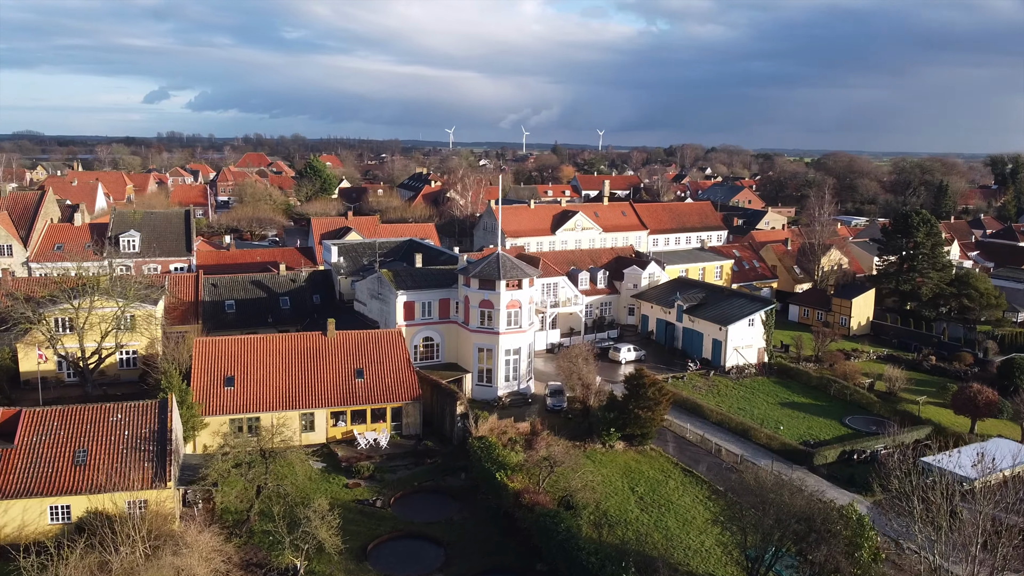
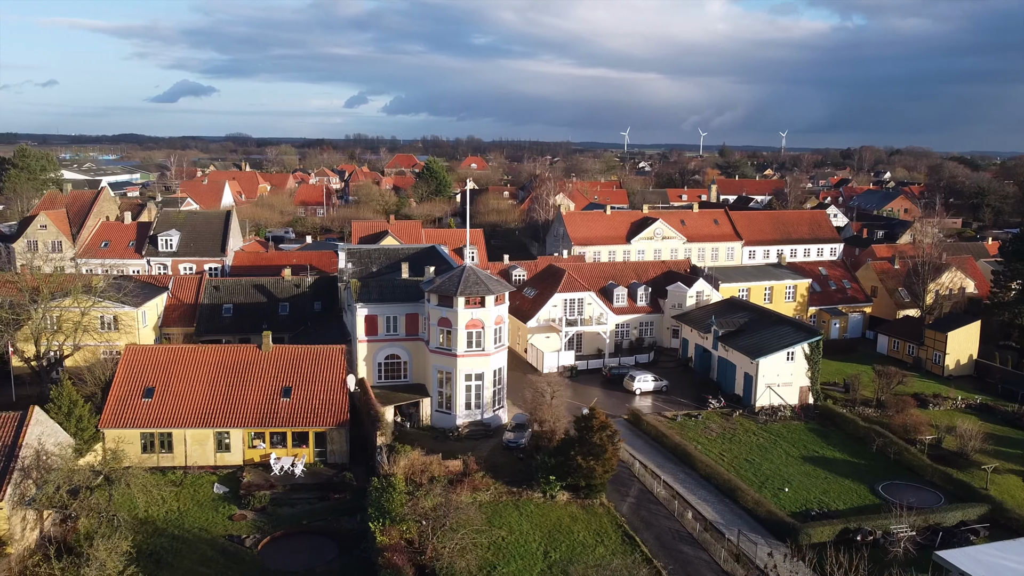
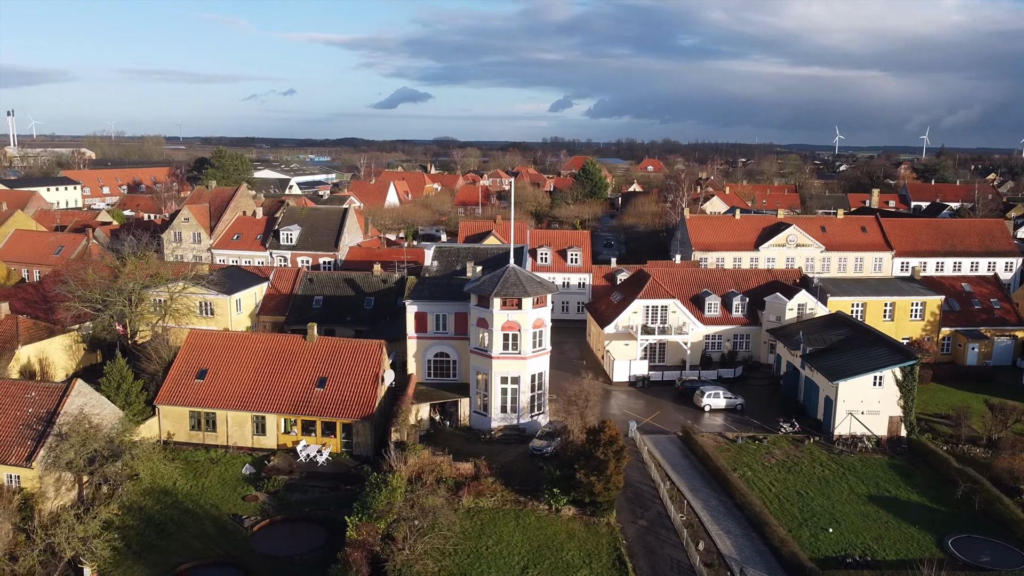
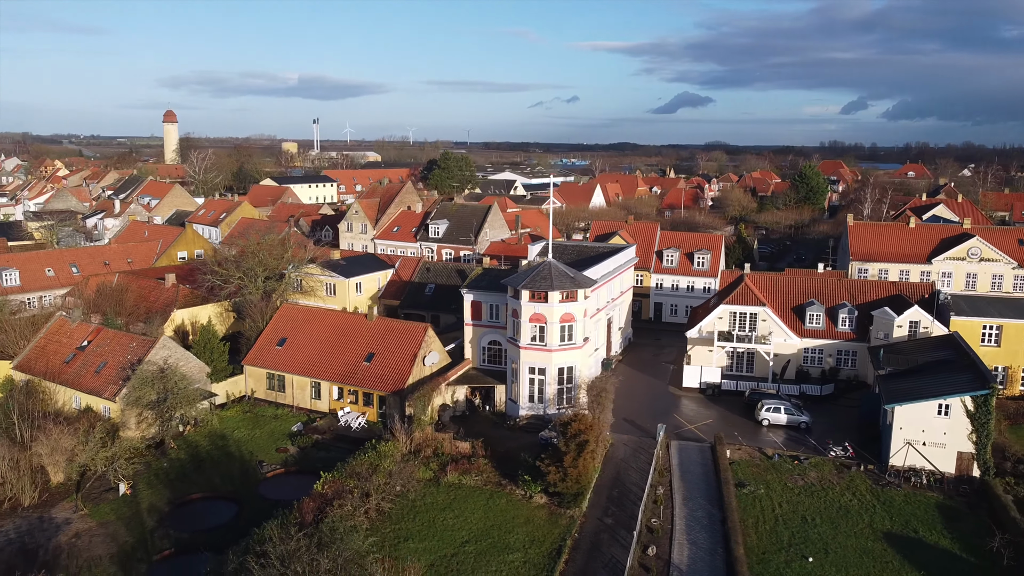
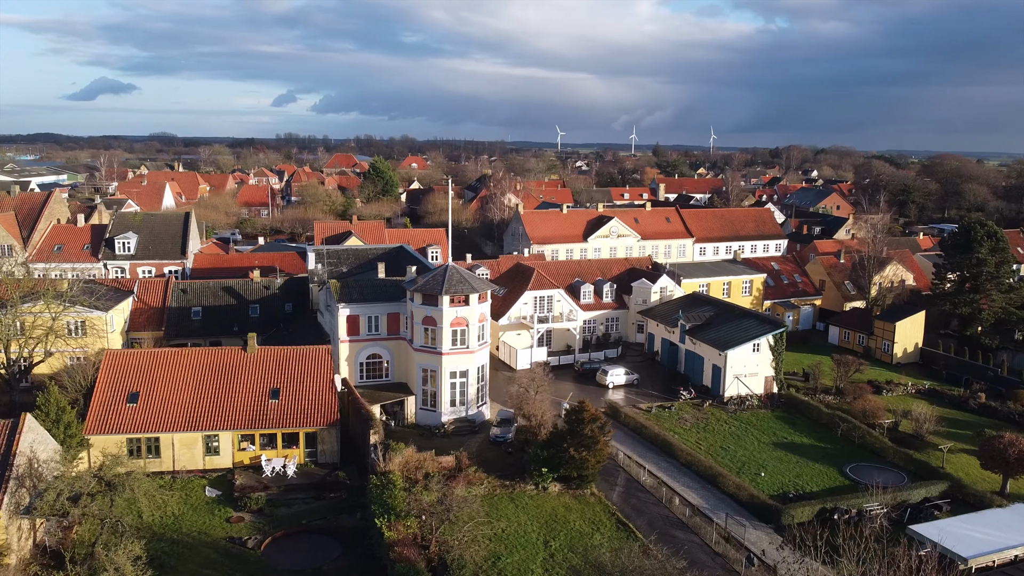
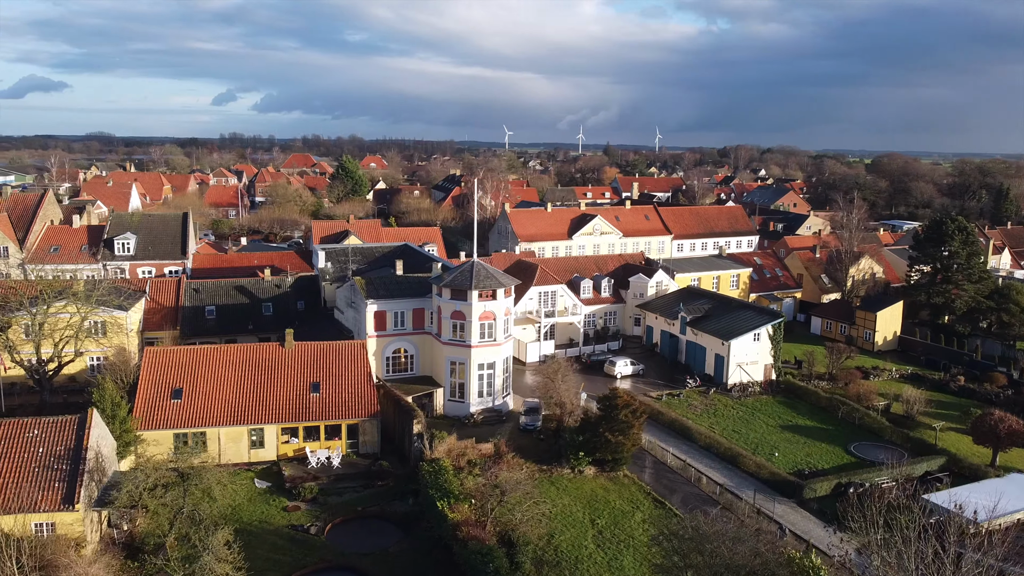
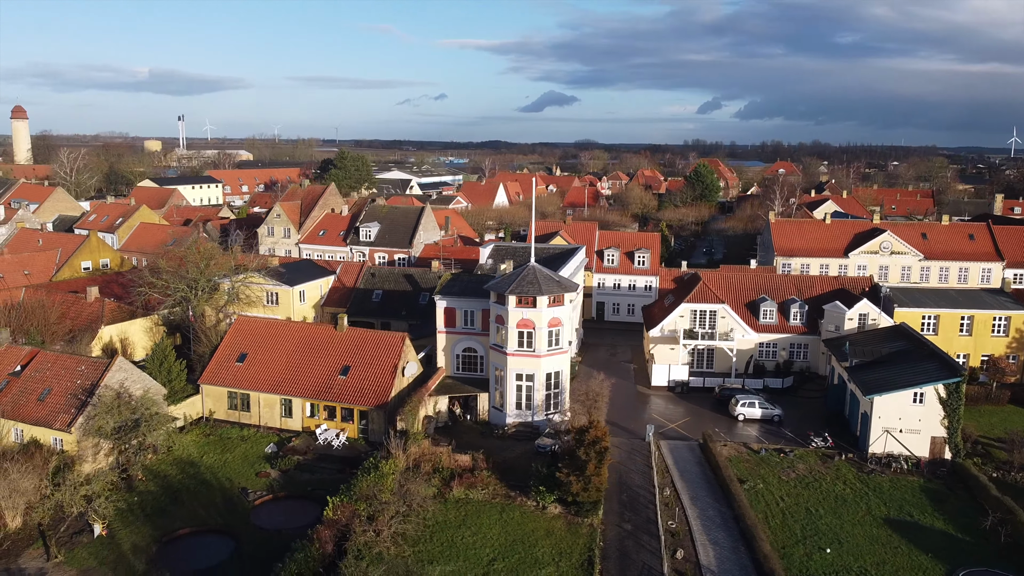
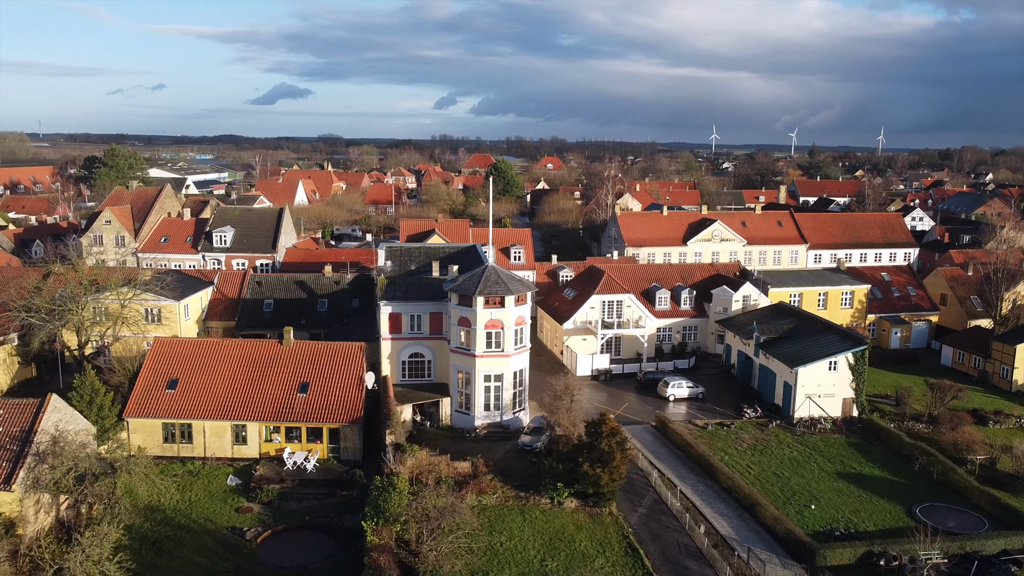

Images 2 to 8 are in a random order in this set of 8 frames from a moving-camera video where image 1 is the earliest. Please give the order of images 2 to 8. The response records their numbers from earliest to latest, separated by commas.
6, 5, 2, 8, 3, 7, 4
